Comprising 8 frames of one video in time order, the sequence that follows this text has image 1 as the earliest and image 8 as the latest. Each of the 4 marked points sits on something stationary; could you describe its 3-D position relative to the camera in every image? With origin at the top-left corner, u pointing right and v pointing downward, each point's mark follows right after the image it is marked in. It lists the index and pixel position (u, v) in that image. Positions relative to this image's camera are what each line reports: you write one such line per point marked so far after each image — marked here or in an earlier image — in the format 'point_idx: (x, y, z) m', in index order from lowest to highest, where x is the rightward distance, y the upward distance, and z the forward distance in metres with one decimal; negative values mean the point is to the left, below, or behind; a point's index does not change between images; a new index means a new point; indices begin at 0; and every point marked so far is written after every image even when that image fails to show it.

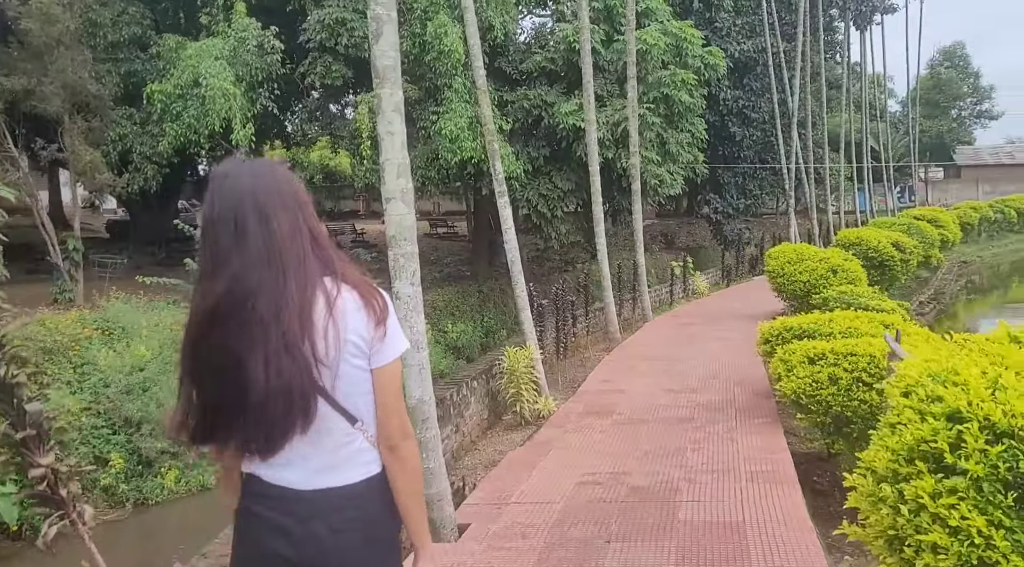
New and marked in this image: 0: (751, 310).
0: (+2.7, -0.3, +9.5) m
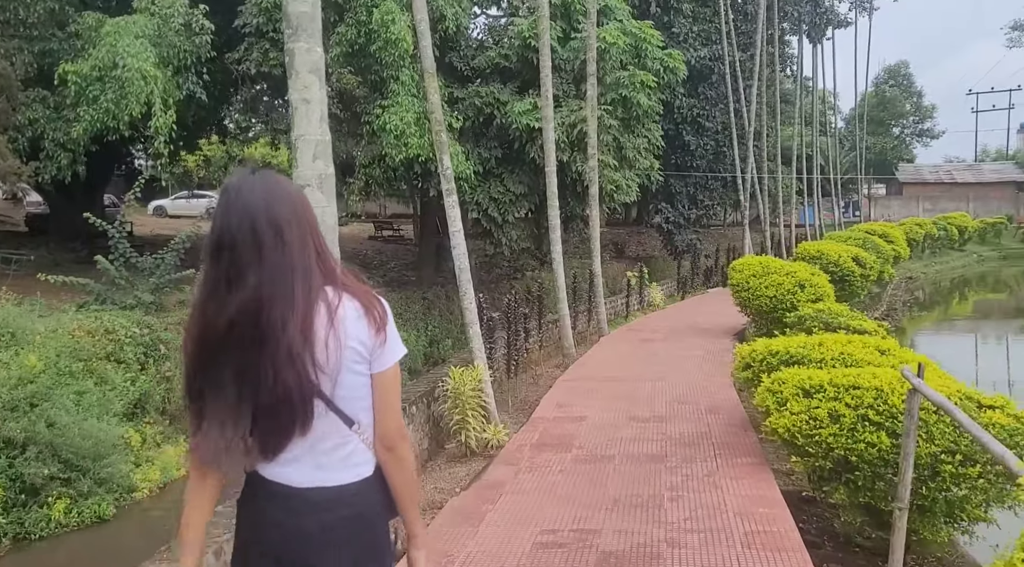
0: (+2.1, -0.4, +9.0) m
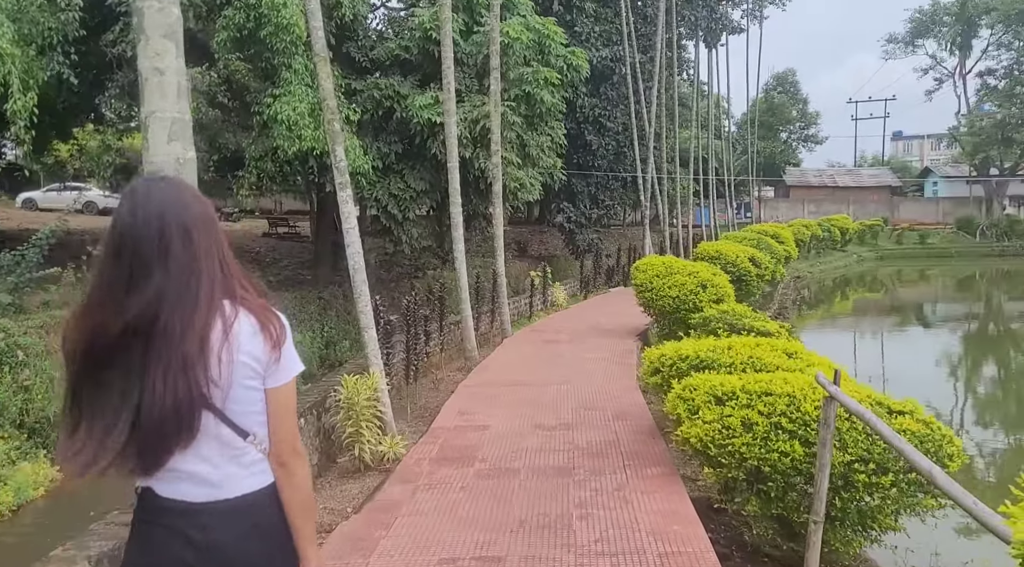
0: (+1.1, -0.4, +8.9) m
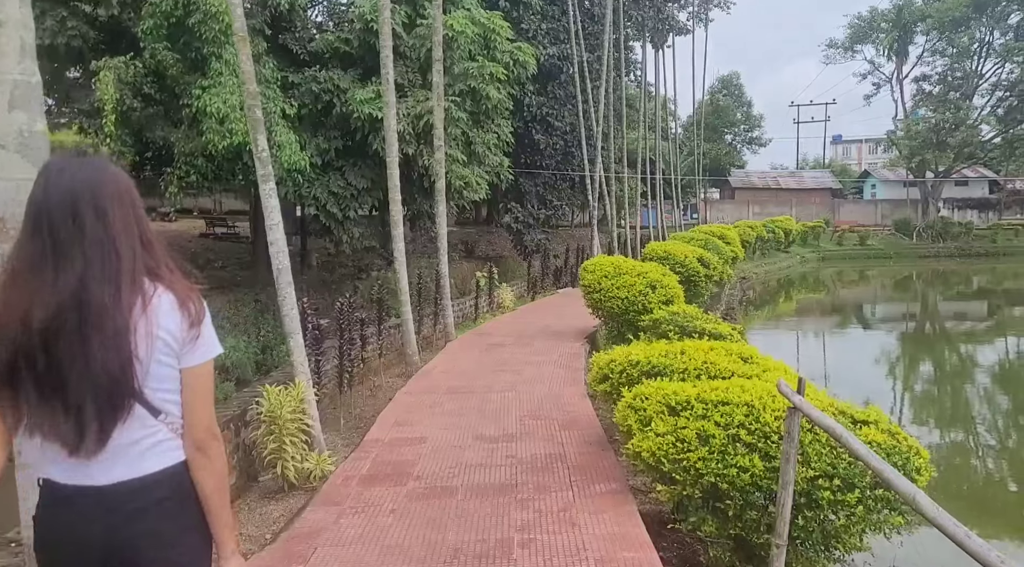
0: (+0.5, -0.5, +8.7) m
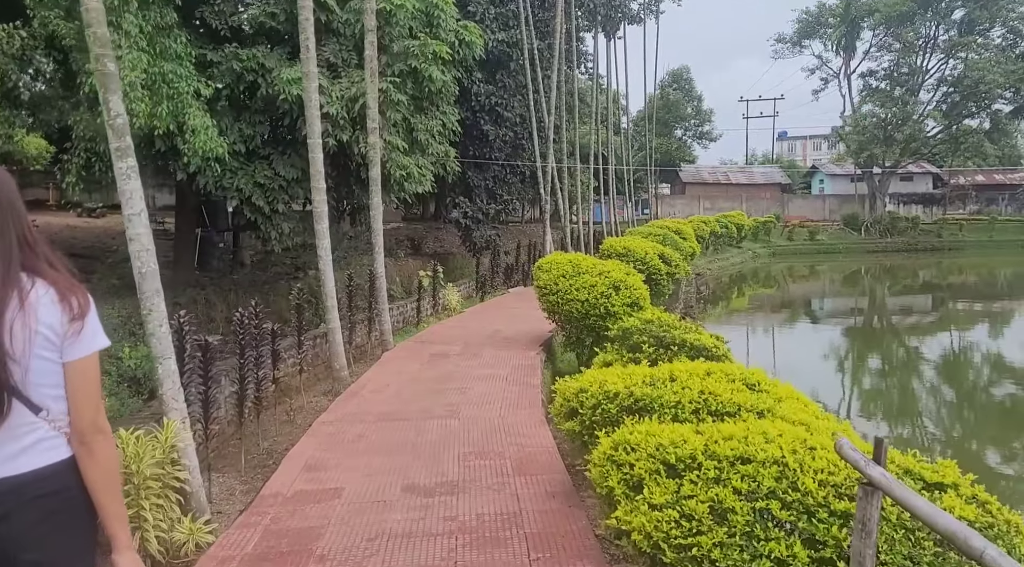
0: (0.0, -0.5, +7.8) m
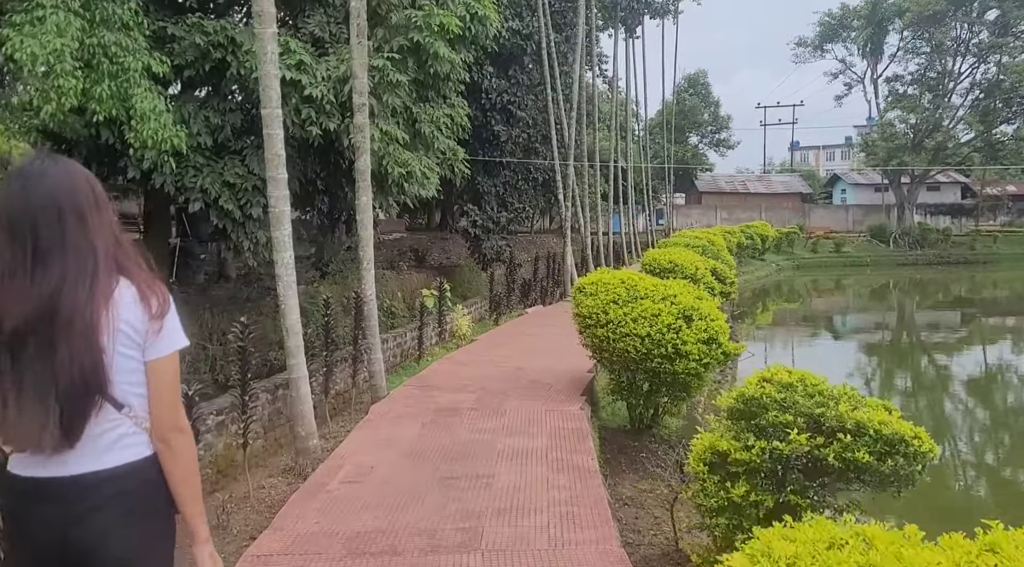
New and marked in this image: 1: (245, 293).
0: (+0.2, -0.6, +6.1) m
1: (-3.5, -0.1, +11.0) m
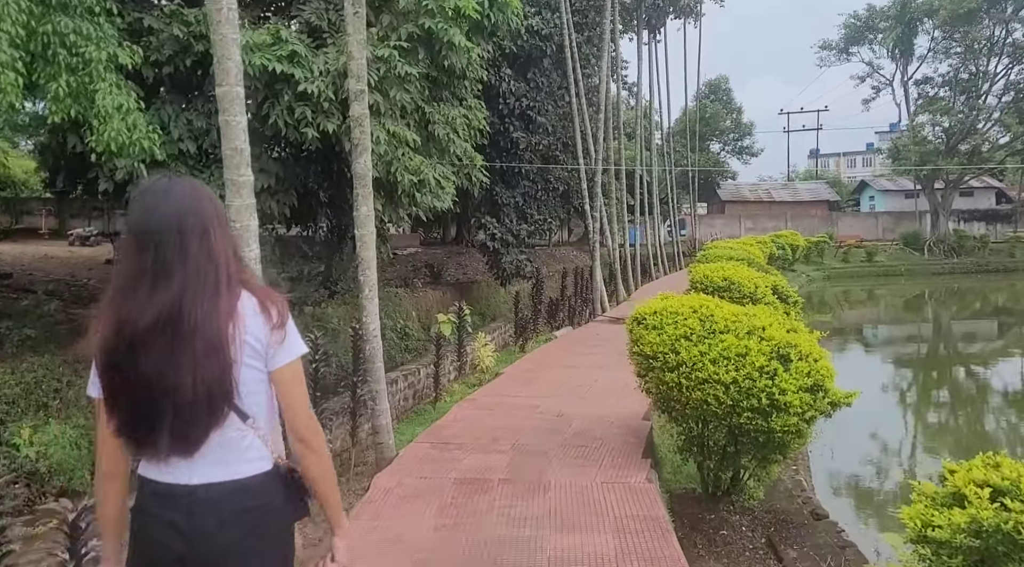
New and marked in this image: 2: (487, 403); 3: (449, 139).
0: (+0.4, -0.8, +4.9) m
1: (-3.2, -0.4, +10.0) m
2: (-0.1, -0.8, +5.5) m
3: (-0.6, +1.4, +8.0) m
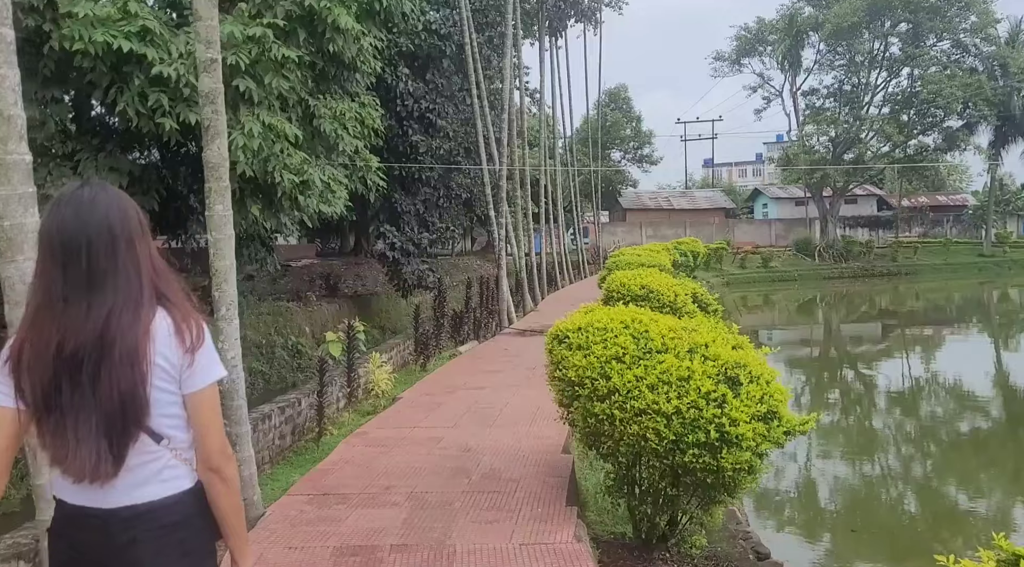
0: (-0.1, -0.9, +4.2) m
1: (-4.3, -0.6, +8.8) m
2: (-0.7, -0.9, +4.7) m
3: (-1.5, +1.3, +7.2) m
